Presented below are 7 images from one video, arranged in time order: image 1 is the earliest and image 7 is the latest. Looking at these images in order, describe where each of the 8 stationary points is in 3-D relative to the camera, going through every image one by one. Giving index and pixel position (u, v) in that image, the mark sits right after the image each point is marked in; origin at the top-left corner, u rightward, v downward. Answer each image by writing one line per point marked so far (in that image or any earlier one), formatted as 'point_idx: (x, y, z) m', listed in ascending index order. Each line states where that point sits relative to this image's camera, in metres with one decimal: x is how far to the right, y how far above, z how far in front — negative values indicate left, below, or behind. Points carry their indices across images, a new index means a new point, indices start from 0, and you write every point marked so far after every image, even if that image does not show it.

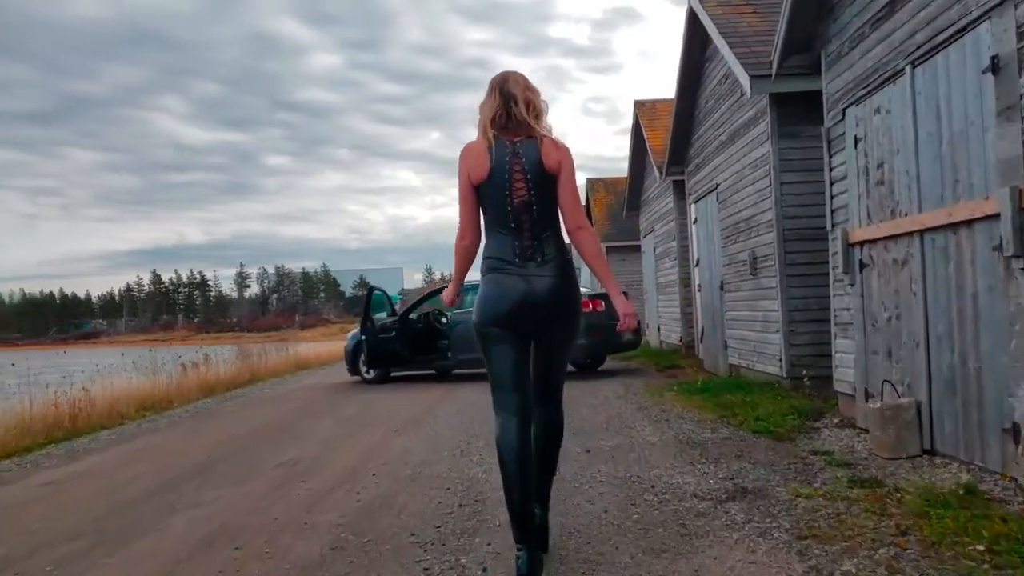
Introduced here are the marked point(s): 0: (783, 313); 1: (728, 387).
0: (+3.0, -0.3, +8.9) m
1: (+2.5, -1.2, +9.4) m
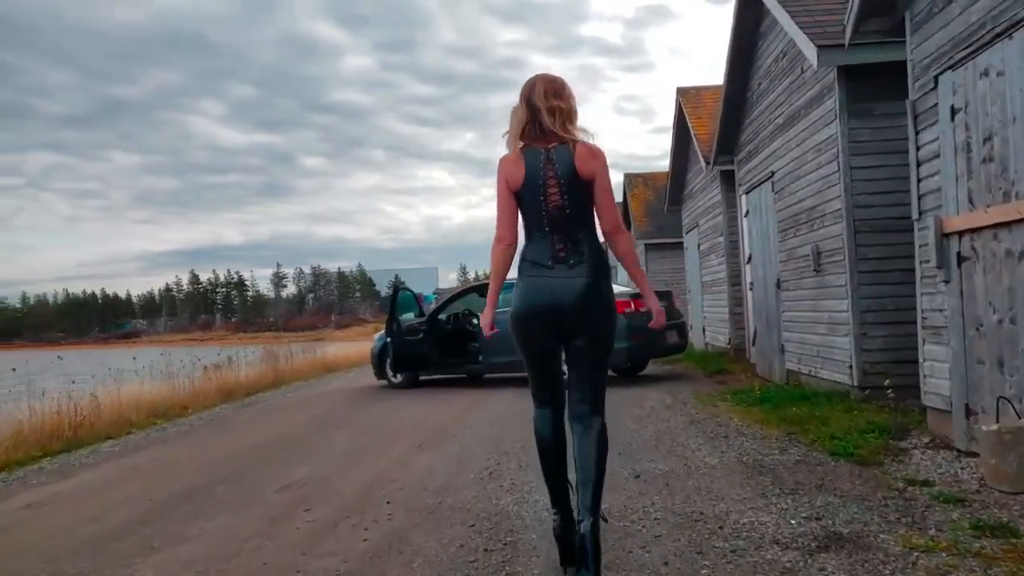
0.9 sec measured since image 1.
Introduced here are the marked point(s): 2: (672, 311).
0: (+3.4, -0.3, +7.9) m
1: (+2.9, -1.1, +8.4) m
2: (+2.5, -0.4, +12.2) m
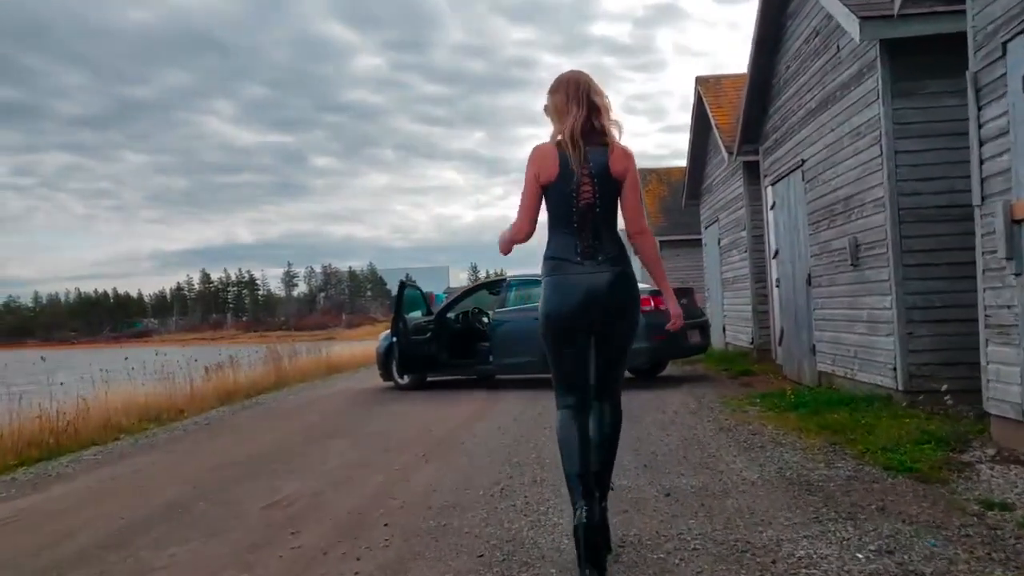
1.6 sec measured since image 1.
0: (+3.5, -0.2, +7.2) m
1: (+3.0, -1.1, +7.8) m
2: (+2.6, -0.3, +11.6) m
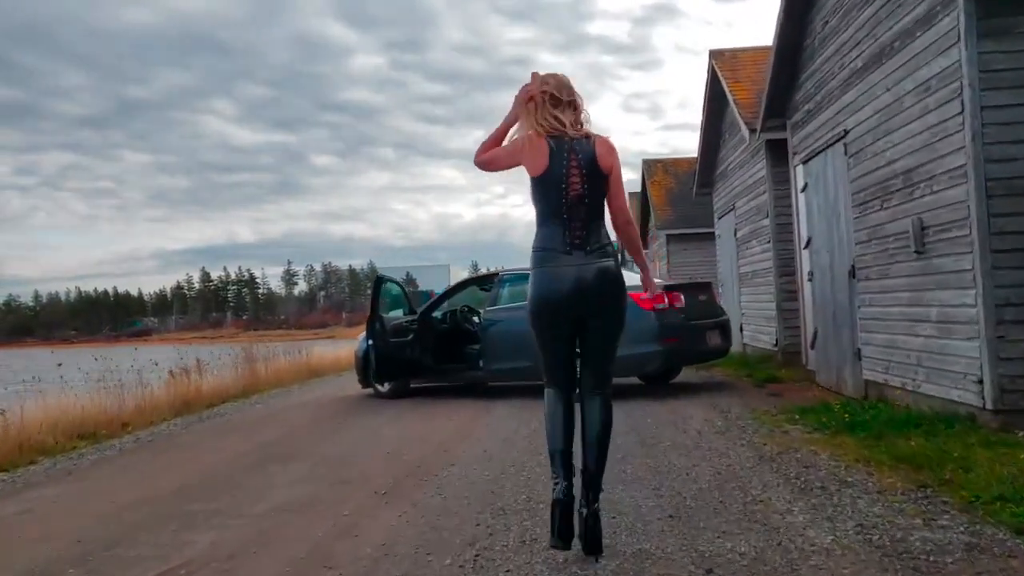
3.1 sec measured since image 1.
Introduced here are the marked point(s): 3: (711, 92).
0: (+3.4, -0.2, +5.7) m
1: (+2.9, -1.0, +6.3) m
2: (+2.5, -0.2, +10.1) m
3: (+3.6, +3.6, +14.6) m
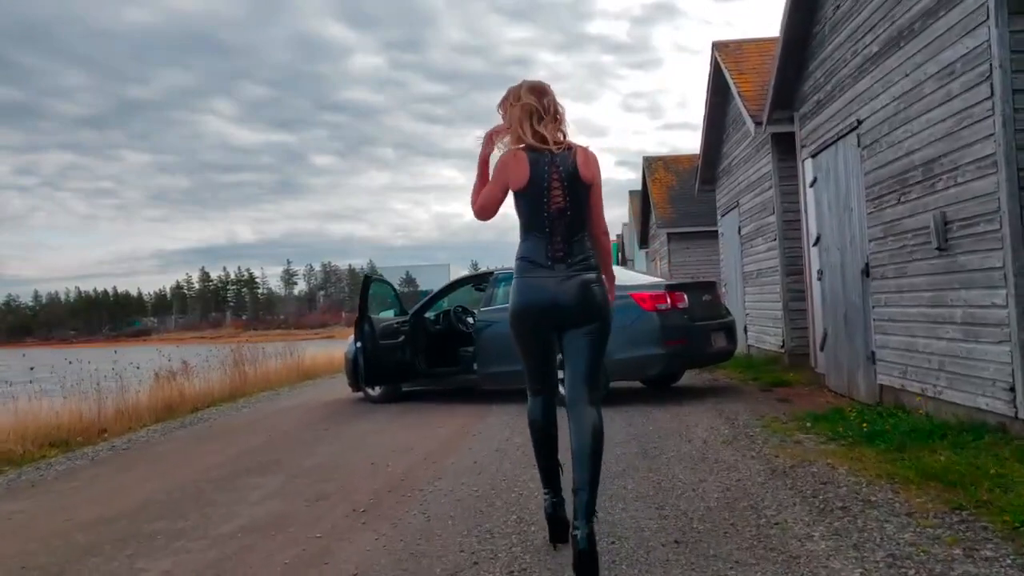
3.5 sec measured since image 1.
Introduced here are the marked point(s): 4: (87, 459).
0: (+3.3, -0.1, +5.3) m
1: (+2.9, -1.0, +5.8) m
2: (+2.5, -0.2, +9.6) m
3: (+3.6, +3.6, +14.2) m
4: (-4.3, -1.7, +8.2) m
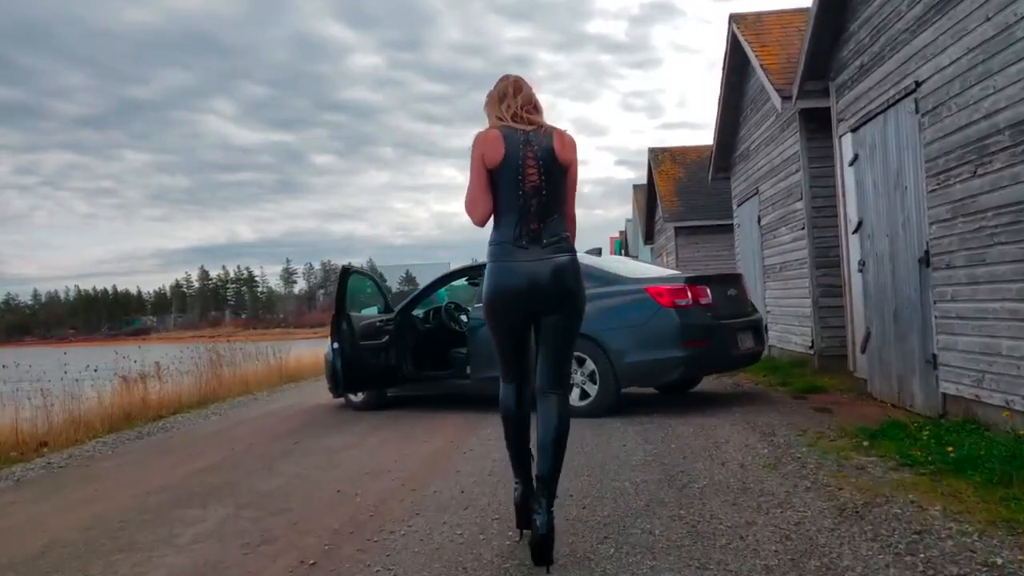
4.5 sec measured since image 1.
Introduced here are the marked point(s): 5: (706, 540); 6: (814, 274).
0: (+3.3, -0.1, +4.1) m
1: (+2.9, -1.0, +4.6) m
2: (+2.4, -0.2, +8.4) m
3: (+3.6, +3.7, +13.0) m
4: (-4.4, -1.7, +7.0) m
5: (+1.0, -1.2, +3.9) m
6: (+3.7, +0.2, +9.9) m
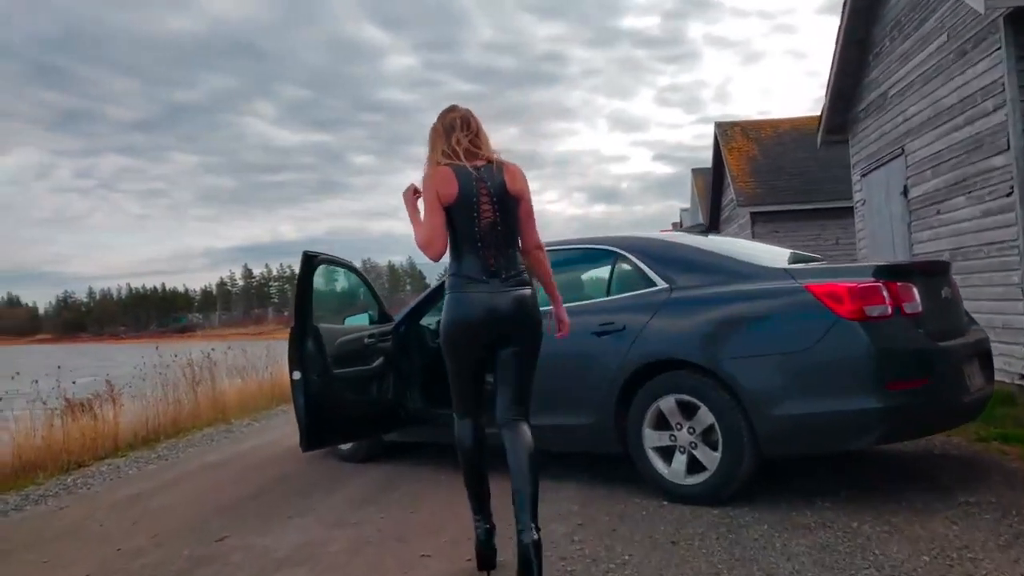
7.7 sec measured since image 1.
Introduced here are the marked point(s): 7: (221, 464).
0: (+3.4, -0.1, +0.6) m
1: (+3.0, -1.0, +1.2) m
2: (+2.8, -0.1, +5.0) m
3: (+4.2, +3.7, +9.5) m
4: (-4.1, -1.7, +4.0) m
5: (+1.1, -1.2, +0.6) m
6: (+4.2, +0.2, +6.4) m
7: (-2.9, -1.7, +7.8) m
